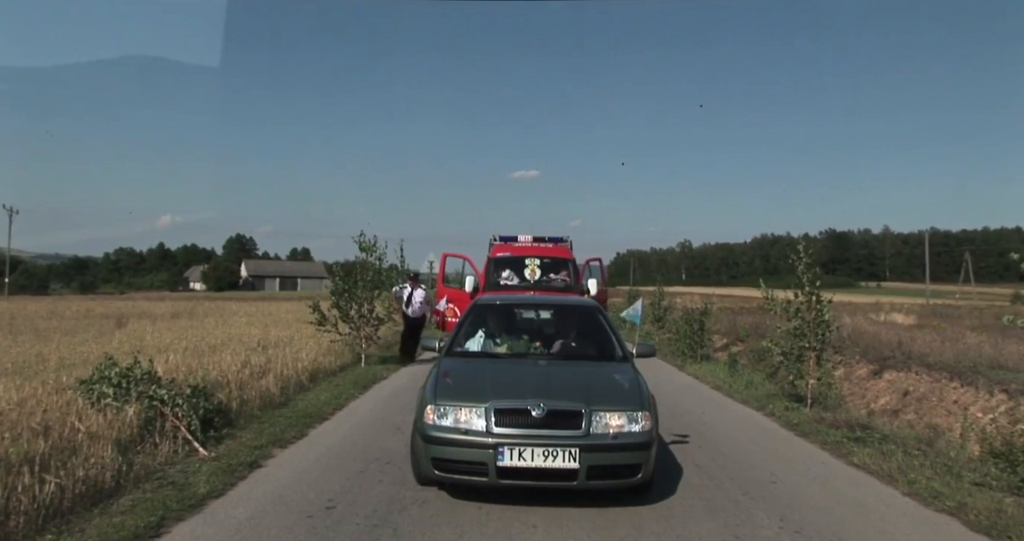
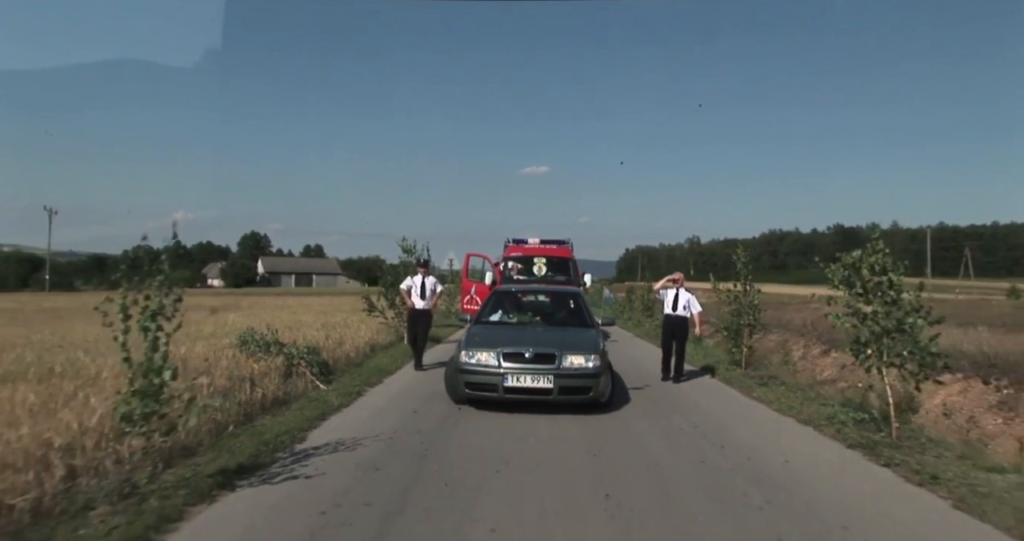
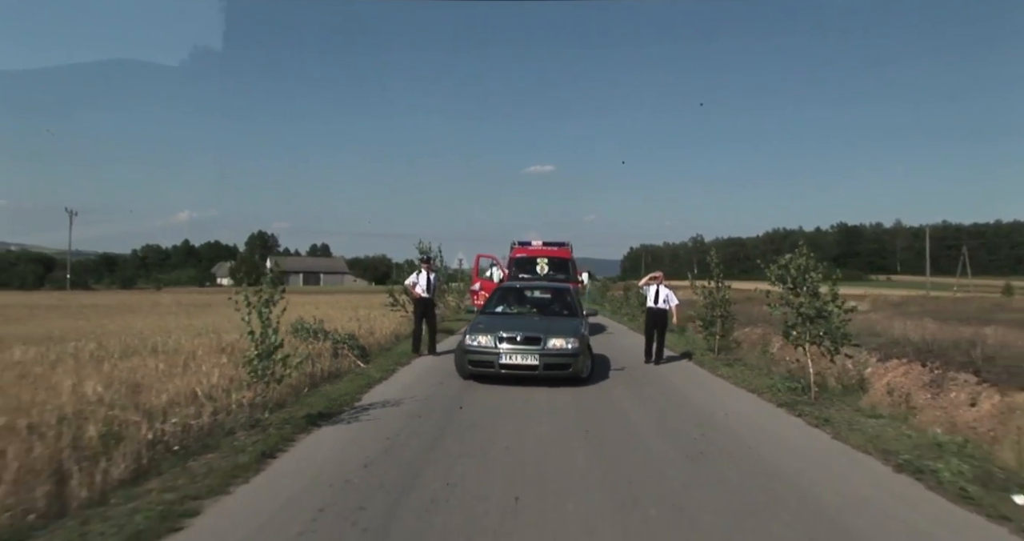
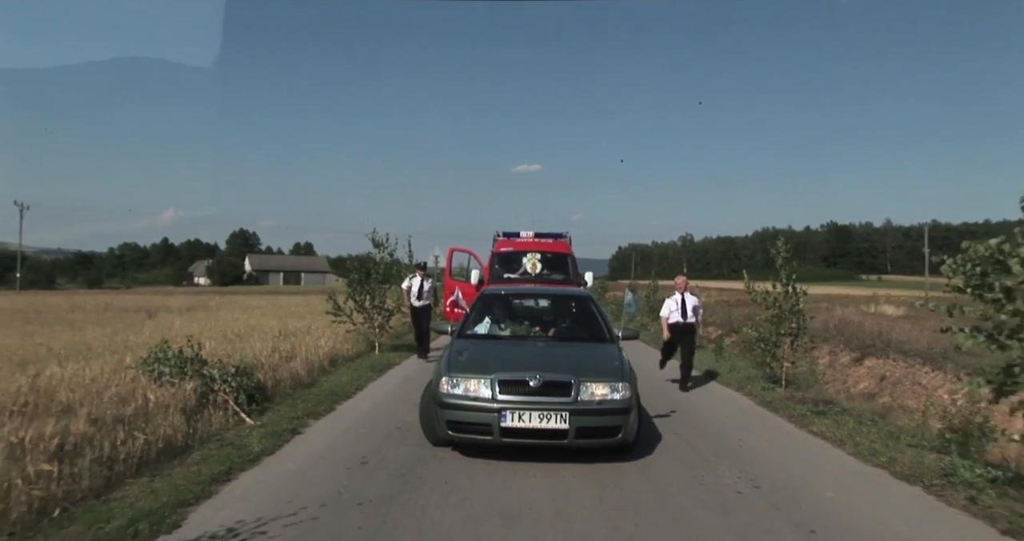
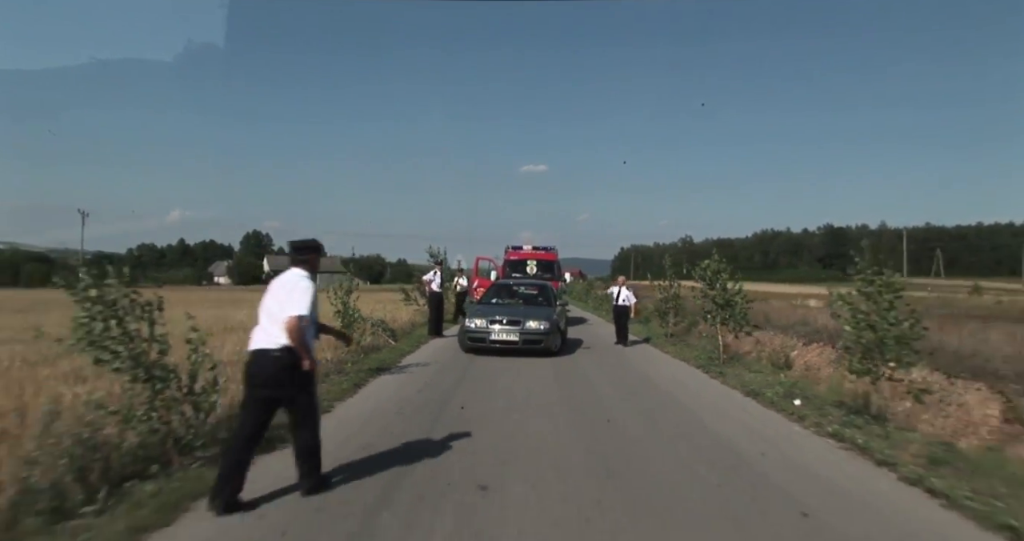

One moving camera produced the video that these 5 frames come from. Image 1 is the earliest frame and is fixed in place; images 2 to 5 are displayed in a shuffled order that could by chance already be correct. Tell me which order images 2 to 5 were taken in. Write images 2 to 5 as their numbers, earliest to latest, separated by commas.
4, 2, 3, 5
